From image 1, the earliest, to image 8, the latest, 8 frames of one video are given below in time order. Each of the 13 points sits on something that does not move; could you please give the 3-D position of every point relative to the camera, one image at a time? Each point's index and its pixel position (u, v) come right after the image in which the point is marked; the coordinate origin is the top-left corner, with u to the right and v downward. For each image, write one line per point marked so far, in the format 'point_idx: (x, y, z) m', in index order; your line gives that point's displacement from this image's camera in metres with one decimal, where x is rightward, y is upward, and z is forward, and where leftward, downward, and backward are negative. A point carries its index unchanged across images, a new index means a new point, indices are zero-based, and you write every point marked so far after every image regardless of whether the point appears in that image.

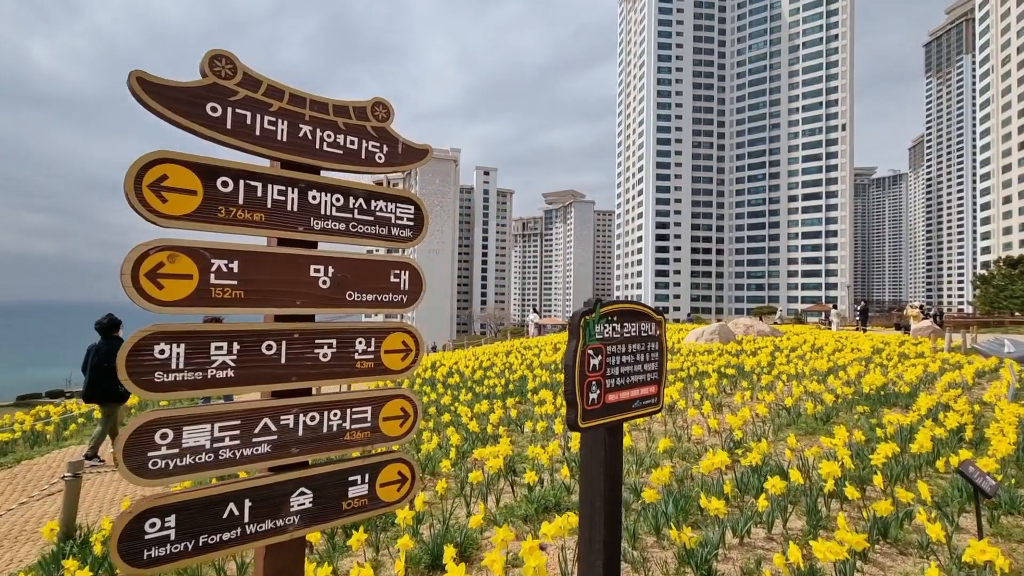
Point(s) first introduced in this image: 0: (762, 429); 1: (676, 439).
0: (+2.6, -1.5, +5.4) m
1: (+1.6, -1.5, +5.2) m
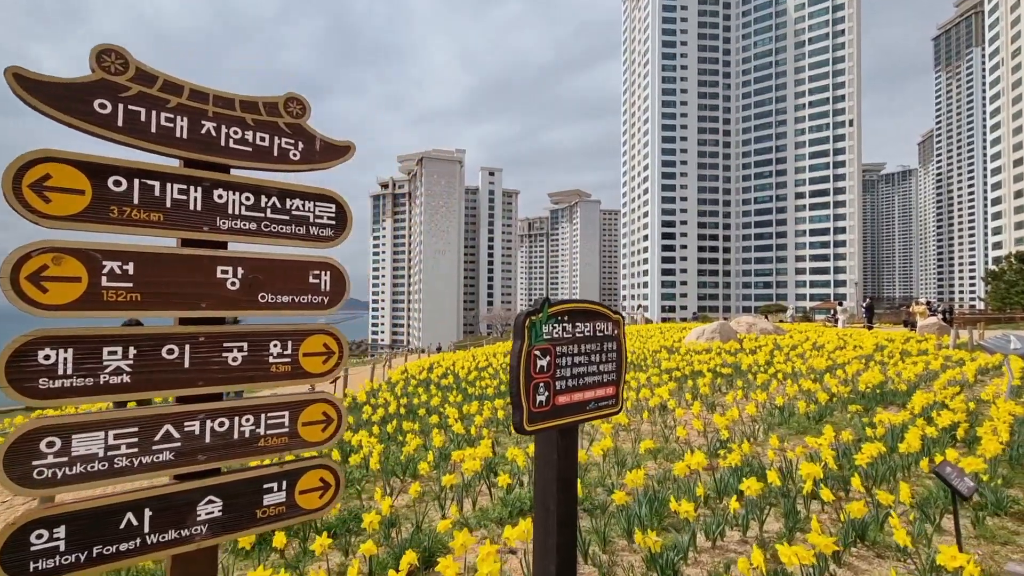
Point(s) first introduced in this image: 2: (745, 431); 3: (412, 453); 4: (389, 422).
0: (+2.4, -1.5, +5.3) m
1: (+1.5, -1.5, +5.2) m
2: (+2.4, -1.5, +5.3) m
3: (-0.8, -1.4, +4.3) m
4: (-1.5, -1.6, +6.2) m
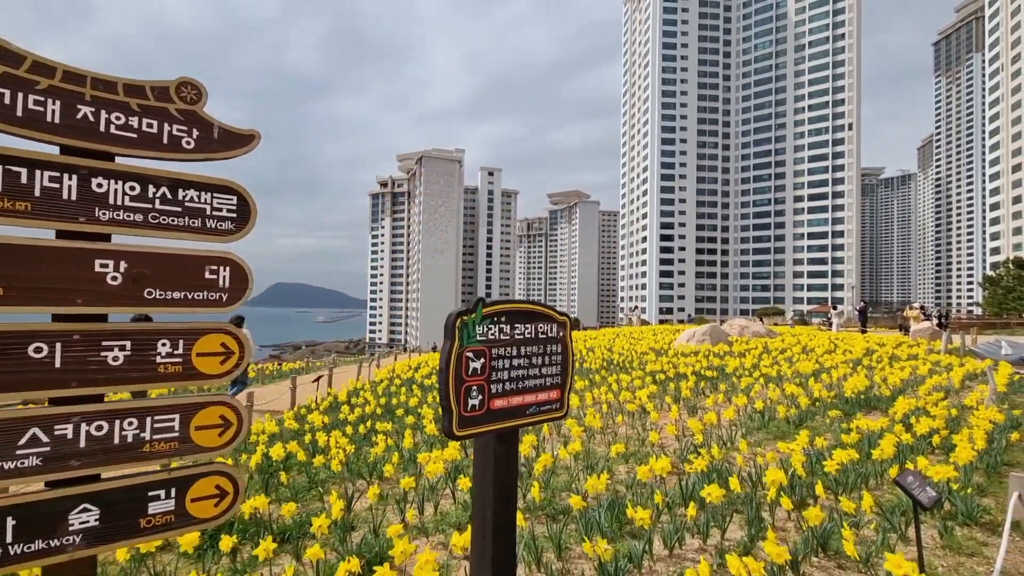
0: (+2.1, -1.5, +5.2) m
1: (+1.2, -1.5, +5.1) m
2: (+2.1, -1.5, +5.3) m
3: (-1.1, -1.4, +4.2) m
4: (-1.7, -1.6, +6.2) m
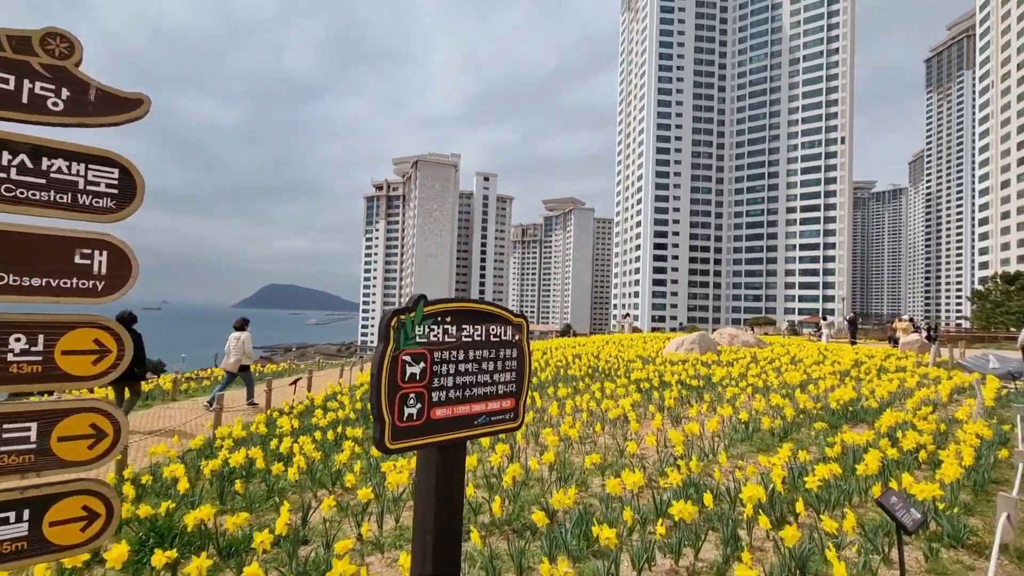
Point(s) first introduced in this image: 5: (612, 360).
0: (+1.9, -1.6, +5.1) m
1: (+0.9, -1.6, +4.9) m
2: (+1.8, -1.6, +5.1) m
3: (-1.3, -1.4, +4.0) m
4: (-2.0, -1.6, +5.9) m
5: (+2.3, -1.6, +11.6) m
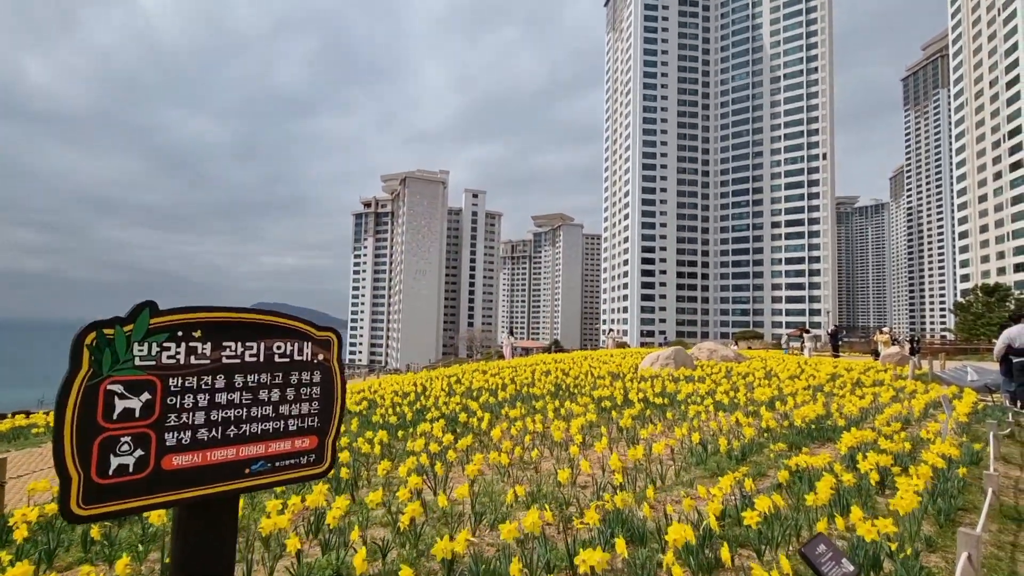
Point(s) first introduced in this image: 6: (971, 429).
0: (+1.2, -1.7, +4.6) m
1: (+0.3, -1.7, +4.5) m
2: (+1.2, -1.7, +4.6) m
3: (-2.0, -1.5, +3.5) m
4: (-2.7, -1.8, +5.4) m
5: (+1.5, -1.9, +11.1) m
6: (+6.0, -1.8, +6.7) m
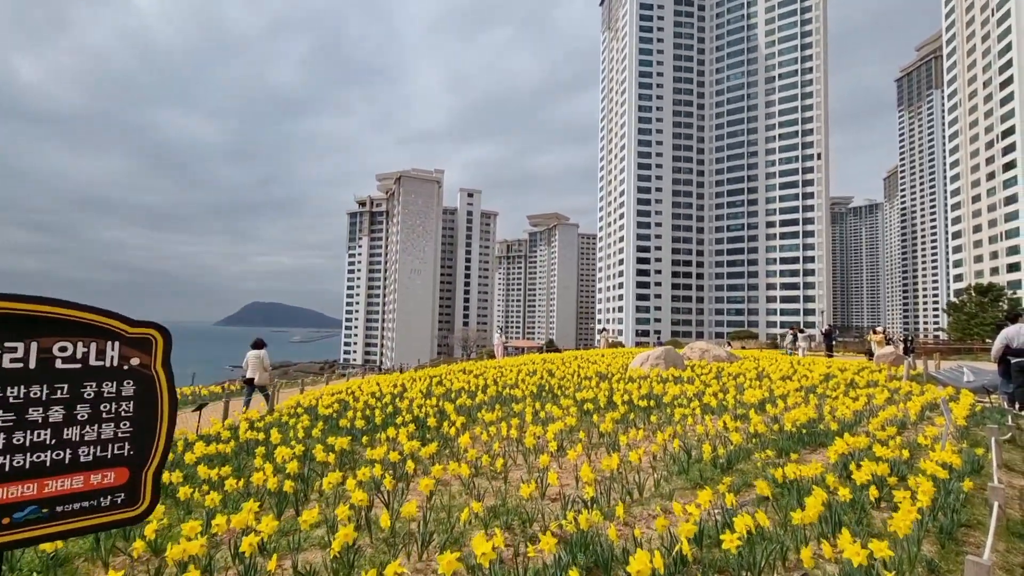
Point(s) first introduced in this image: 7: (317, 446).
0: (+0.9, -1.6, +4.2) m
1: (0.0, -1.6, +4.1) m
2: (+0.9, -1.6, +4.3) m
3: (-2.2, -1.4, +3.1) m
4: (-3.0, -1.7, +5.0) m
5: (+1.2, -1.9, +10.8) m
6: (+5.7, -1.8, +6.4) m
7: (-2.1, -1.7, +5.4) m
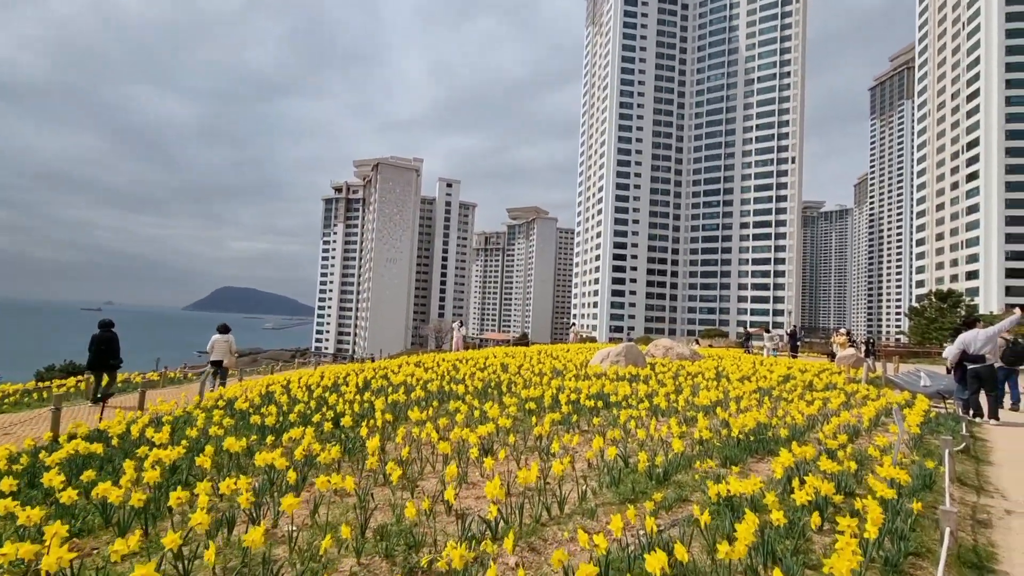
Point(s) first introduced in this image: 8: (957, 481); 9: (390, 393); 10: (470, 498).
0: (+0.2, -1.5, +3.7) m
1: (-0.7, -1.5, +3.5) m
2: (+0.2, -1.6, +3.7) m
3: (-2.9, -1.2, +2.4) m
4: (-3.7, -1.5, +4.3) m
5: (+0.2, -1.7, +10.3) m
6: (+4.9, -1.8, +6.1) m
7: (-2.8, -1.5, +4.8) m
8: (+4.3, -1.9, +5.0) m
9: (-1.8, -1.6, +7.6) m
10: (-0.3, -1.6, +3.8) m
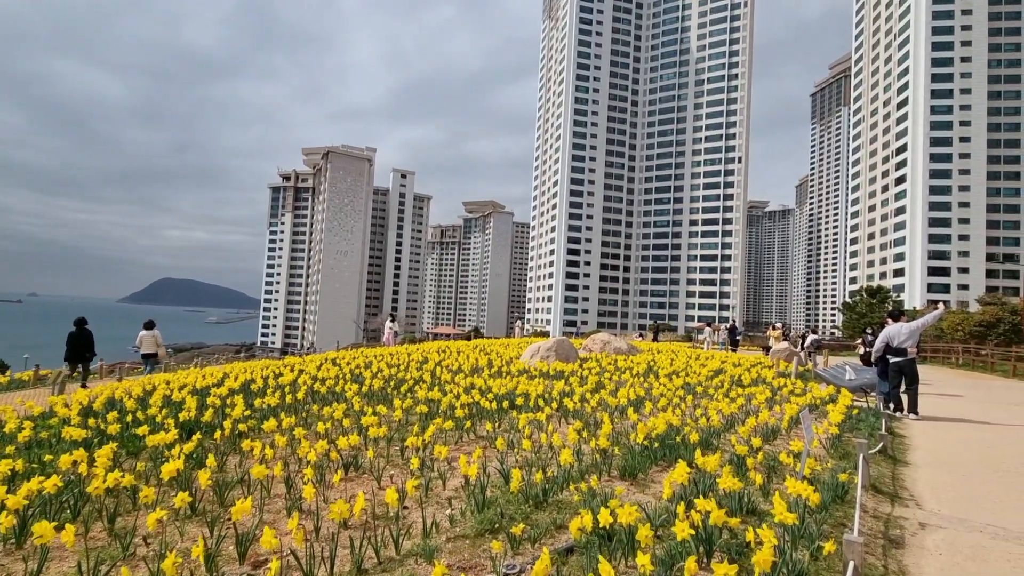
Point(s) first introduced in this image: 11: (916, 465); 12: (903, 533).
0: (-0.8, -1.4, +2.9) m
1: (-1.7, -1.4, +2.6) m
2: (-0.8, -1.4, +2.9) m
3: (-3.8, -1.1, +1.4) m
4: (-4.8, -1.4, +3.2) m
5: (-1.4, -1.5, +9.4) m
6: (+3.6, -1.7, +5.7) m
7: (-3.9, -1.3, +3.7) m
8: (+3.2, -1.8, +4.5) m
9: (-3.1, -1.4, +6.6) m
10: (-1.4, -1.4, +3.0) m
11: (+4.3, -1.9, +5.4) m
12: (+2.8, -1.8, +3.7) m
